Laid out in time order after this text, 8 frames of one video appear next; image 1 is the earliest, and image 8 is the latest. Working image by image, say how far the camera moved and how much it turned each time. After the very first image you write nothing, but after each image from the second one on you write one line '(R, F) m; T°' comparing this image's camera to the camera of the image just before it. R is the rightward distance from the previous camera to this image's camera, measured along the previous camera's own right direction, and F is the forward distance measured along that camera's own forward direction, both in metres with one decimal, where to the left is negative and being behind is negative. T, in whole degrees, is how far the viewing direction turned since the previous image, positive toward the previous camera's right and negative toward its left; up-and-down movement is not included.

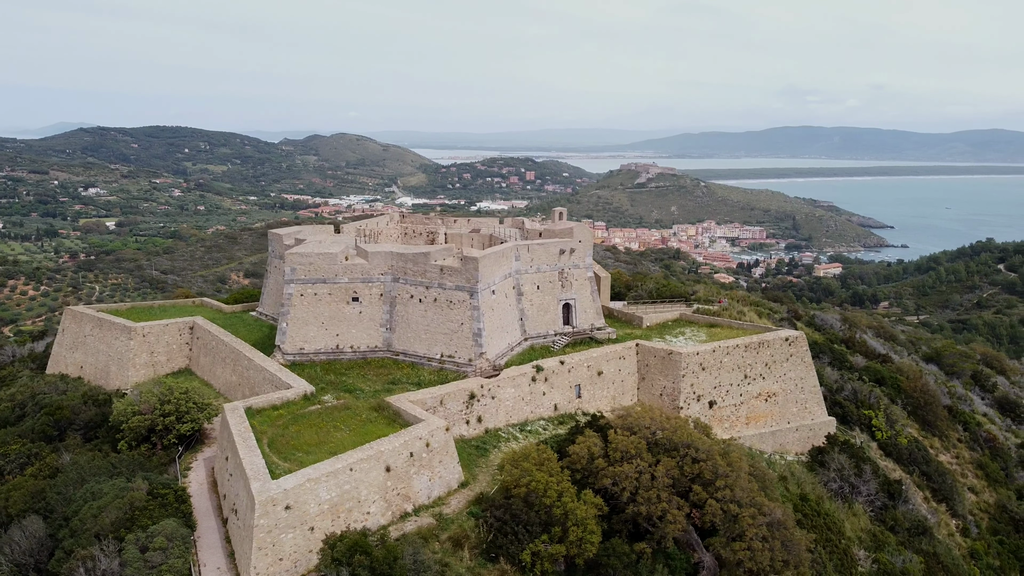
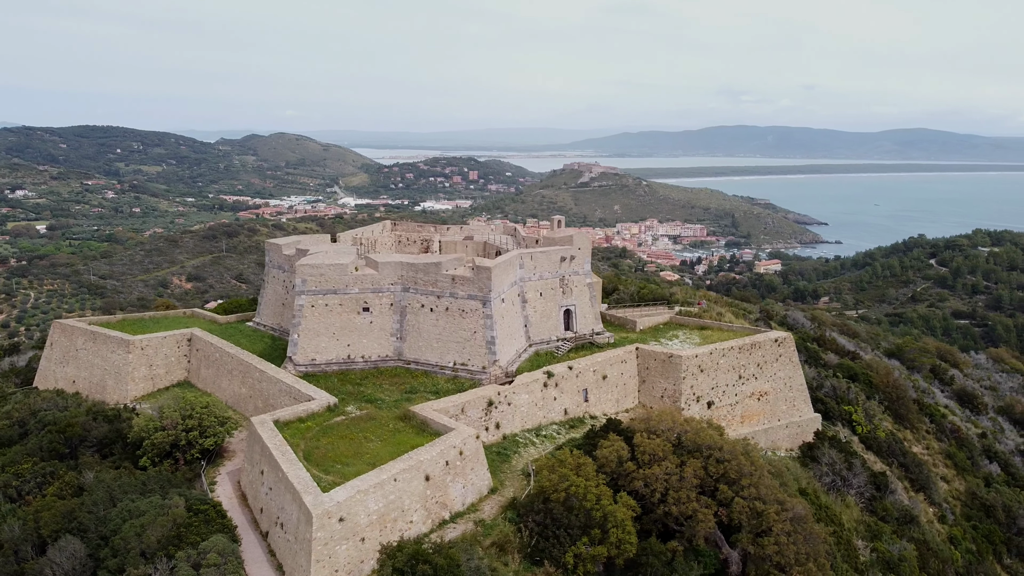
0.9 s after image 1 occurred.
(-1.3, -0.3) m; +4°
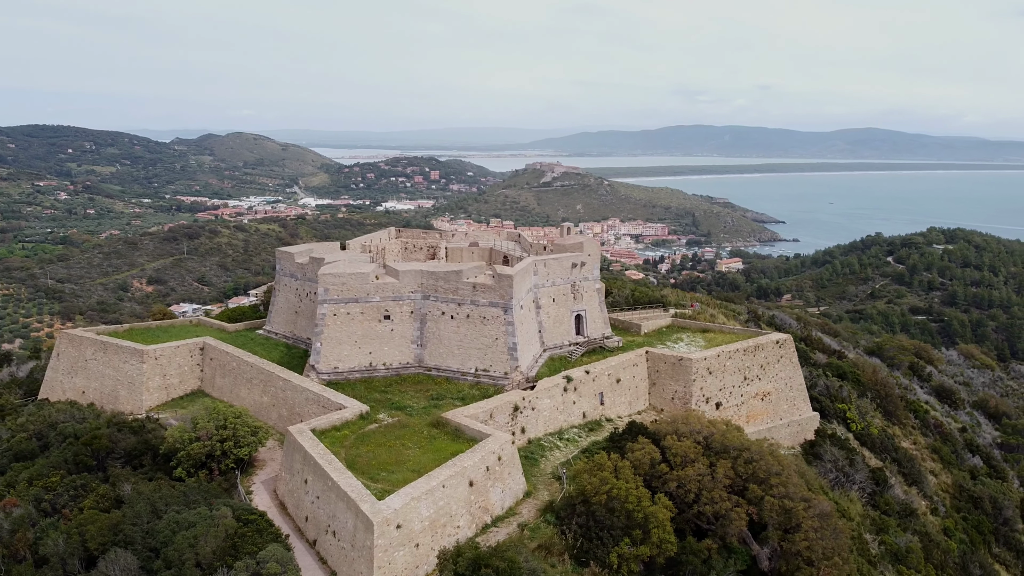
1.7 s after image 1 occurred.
(-1.1, -0.3) m; +3°
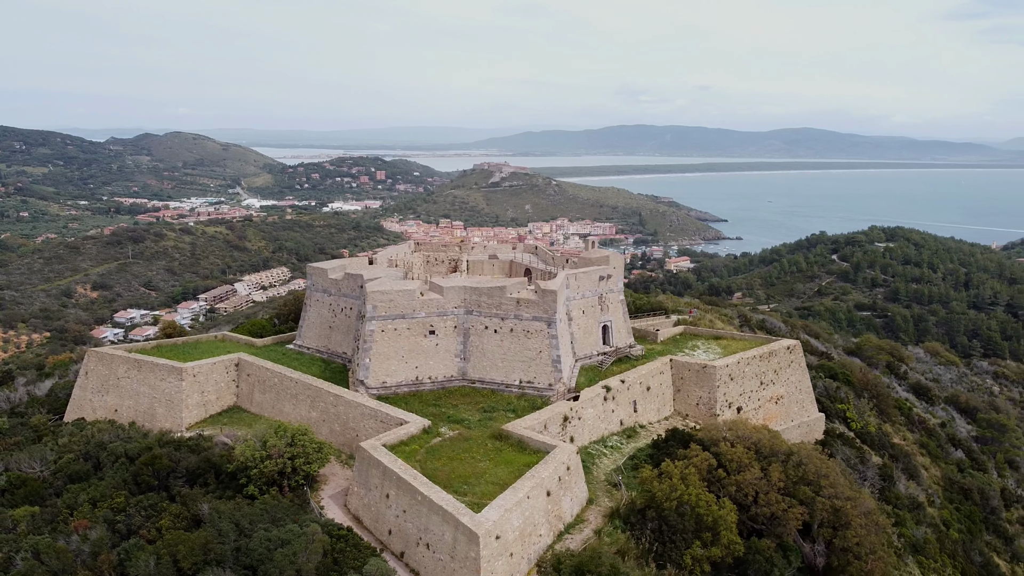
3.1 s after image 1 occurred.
(-1.9, -0.5) m; +4°
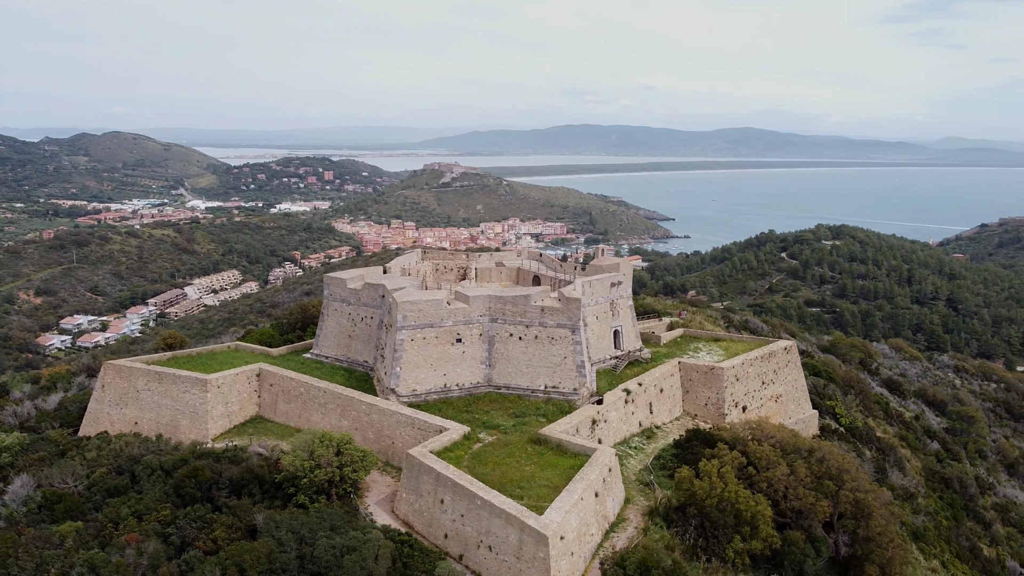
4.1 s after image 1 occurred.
(-1.6, -0.5) m; +4°
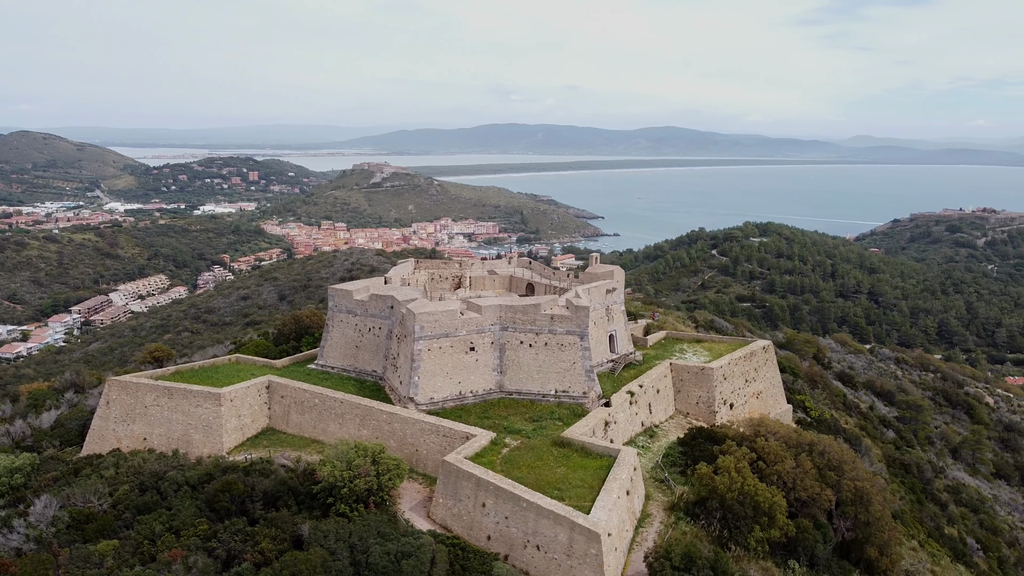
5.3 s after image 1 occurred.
(-1.7, -0.6) m; +5°
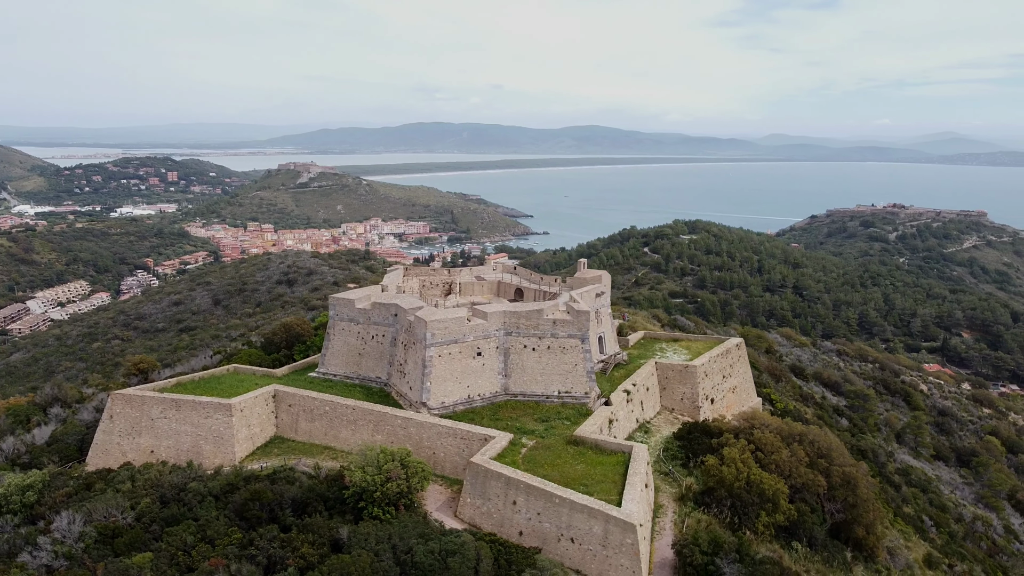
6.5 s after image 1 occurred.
(-1.7, -0.7) m; +5°
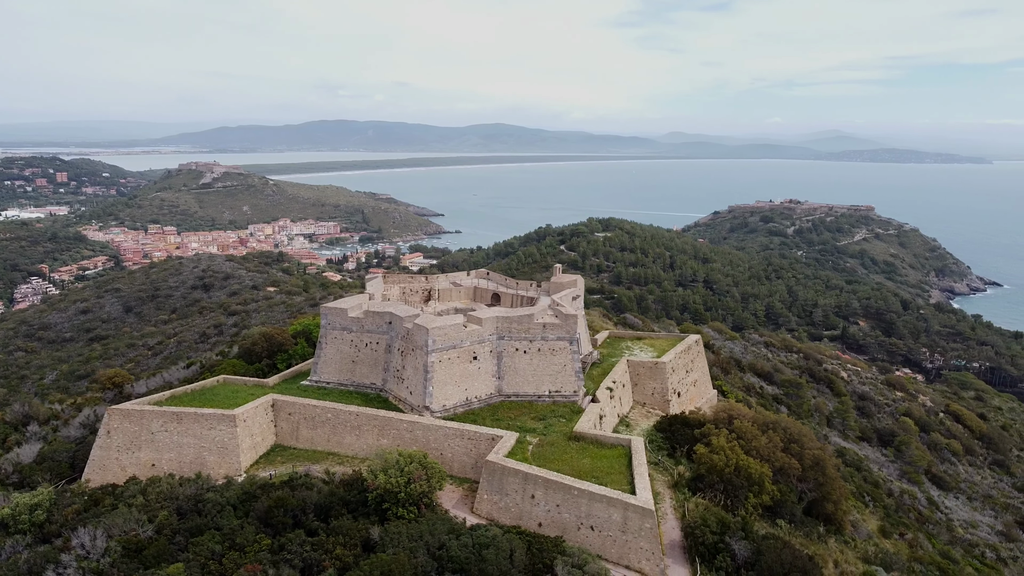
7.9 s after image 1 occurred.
(-2.0, -0.9) m; +6°
